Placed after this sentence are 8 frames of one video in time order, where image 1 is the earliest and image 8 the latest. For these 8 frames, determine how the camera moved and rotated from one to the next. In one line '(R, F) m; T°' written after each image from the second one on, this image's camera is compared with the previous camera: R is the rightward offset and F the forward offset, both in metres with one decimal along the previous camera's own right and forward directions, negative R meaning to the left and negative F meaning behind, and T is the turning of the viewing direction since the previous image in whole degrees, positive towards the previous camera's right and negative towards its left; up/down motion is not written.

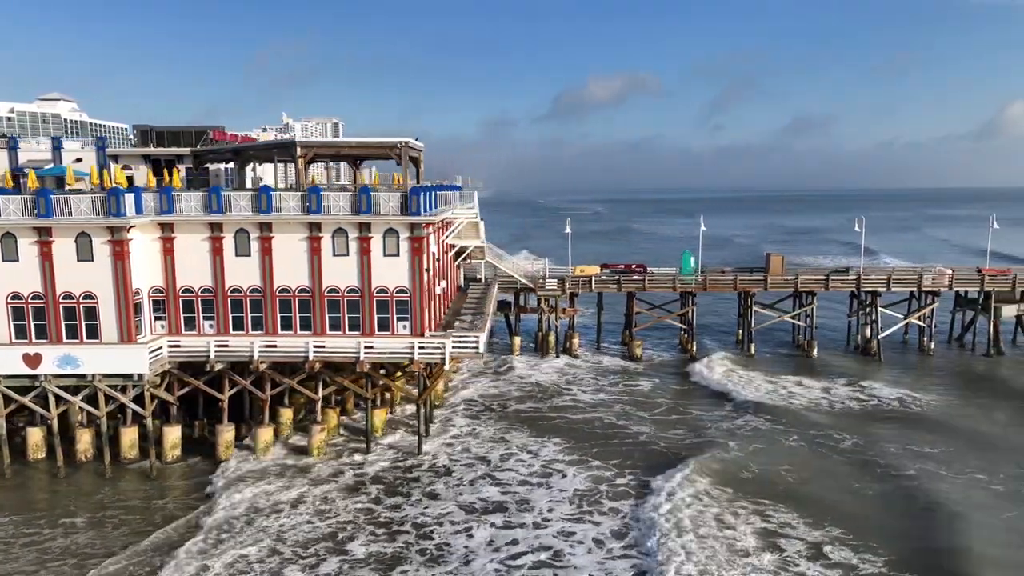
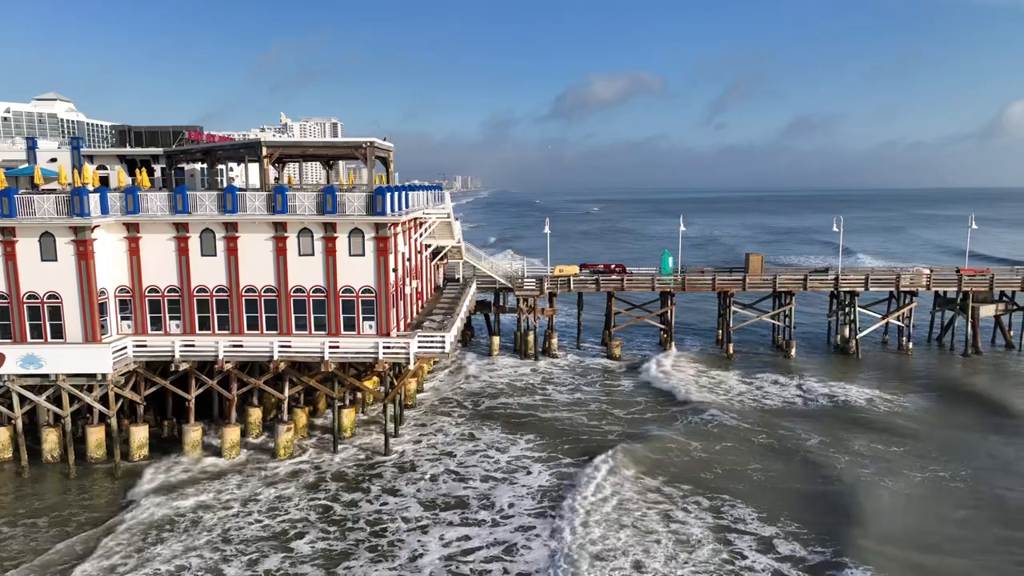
(+0.5, -0.1) m; 0°
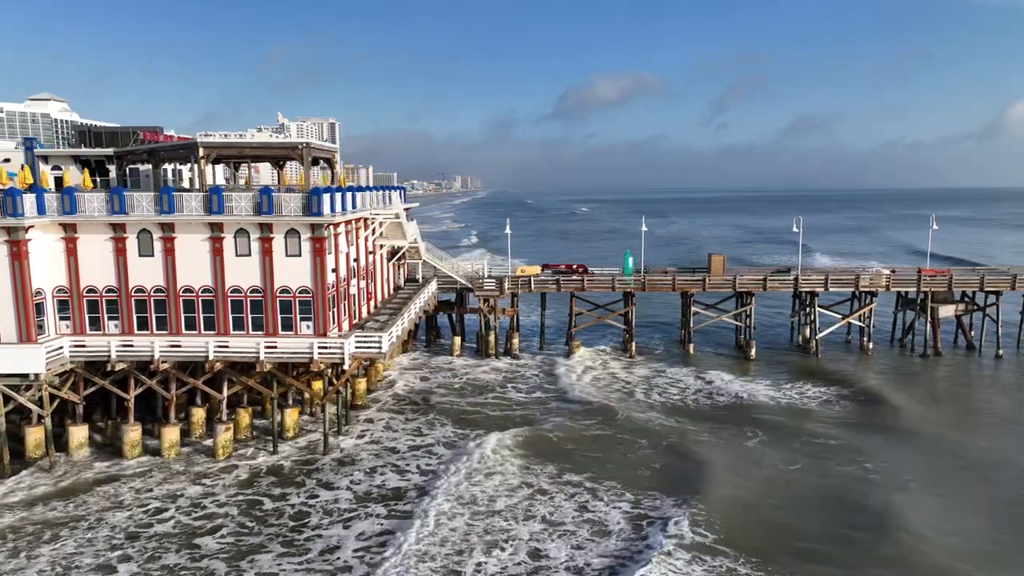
(+1.0, -0.1) m; +1°
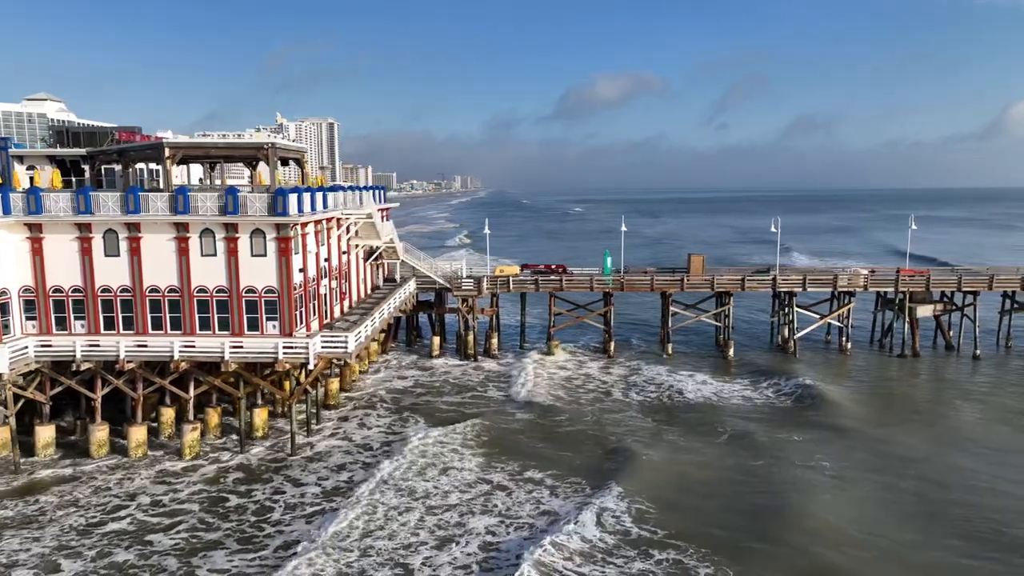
(+0.5, -0.1) m; 0°
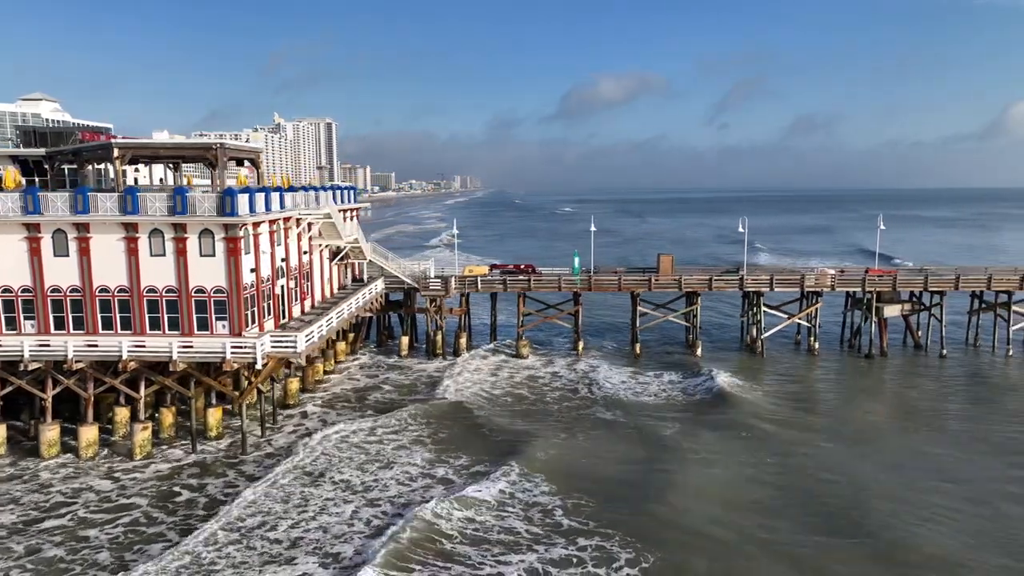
(+0.8, -0.1) m; 0°
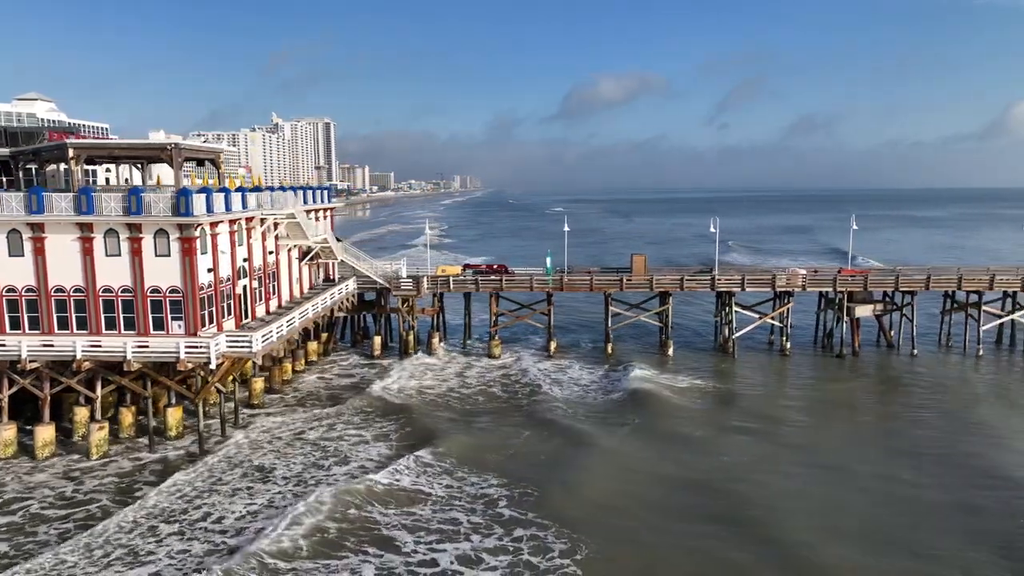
(+0.7, -0.1) m; 0°
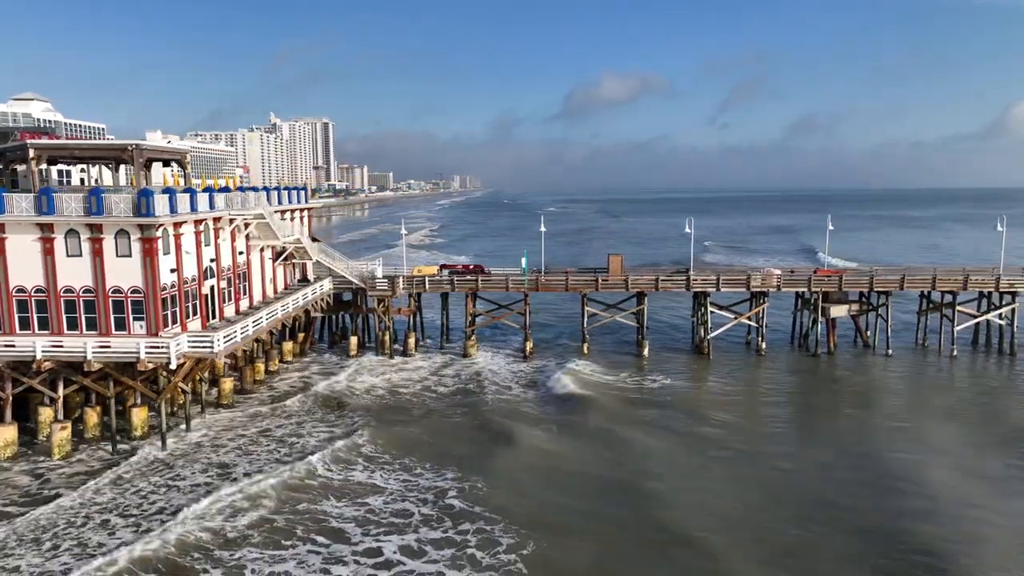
(+0.6, -0.1) m; 0°
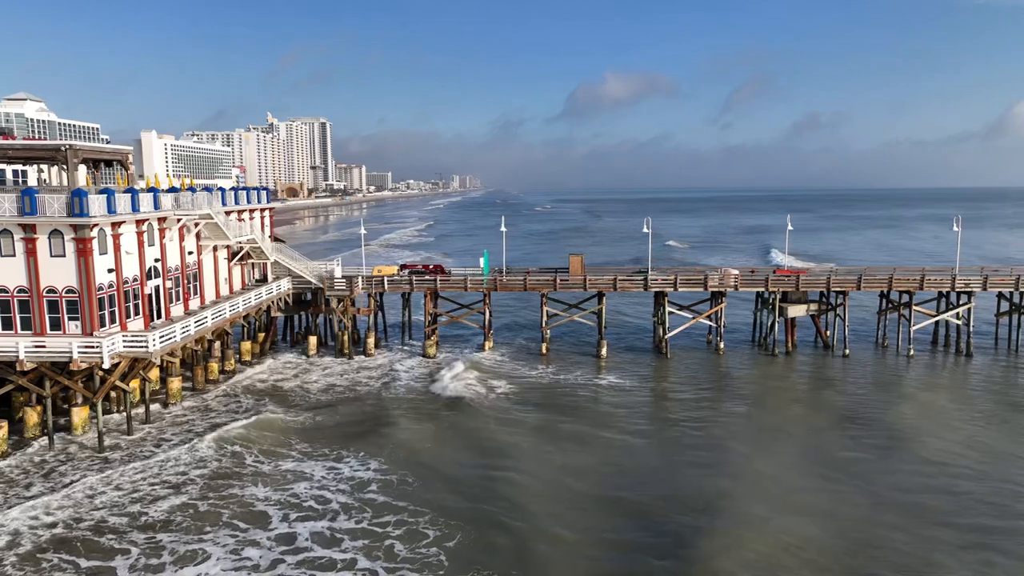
(+1.1, -0.2) m; +1°
